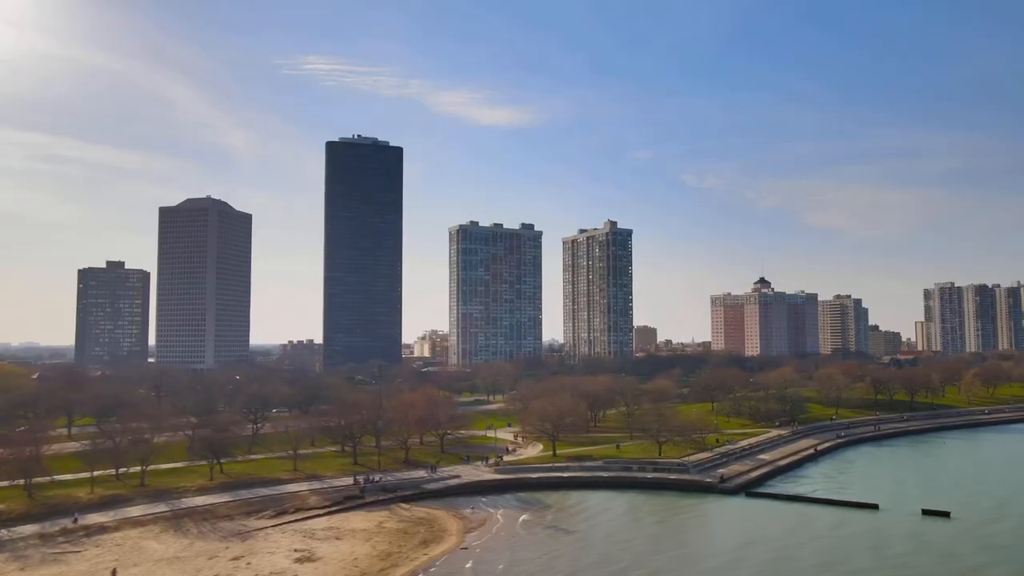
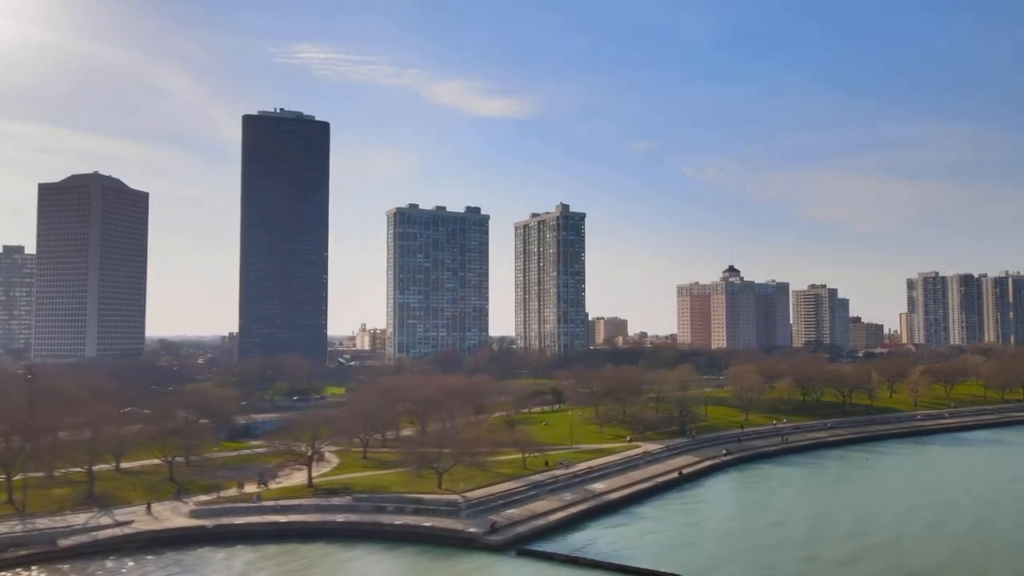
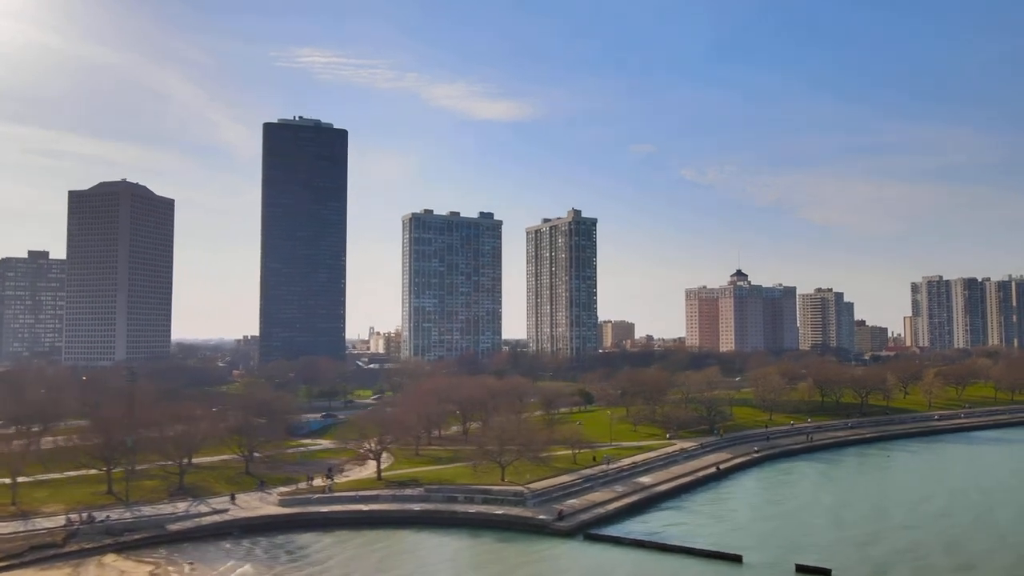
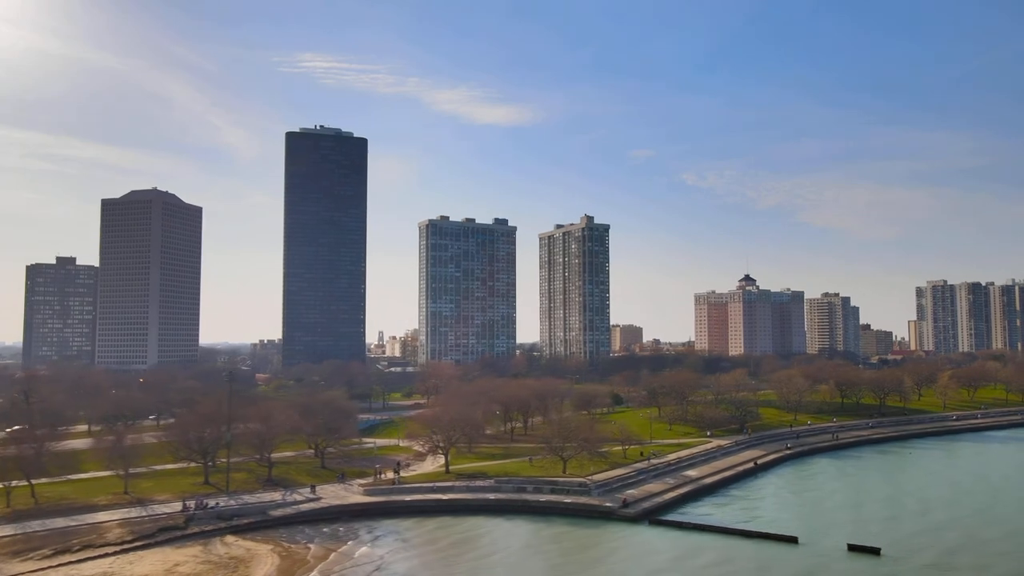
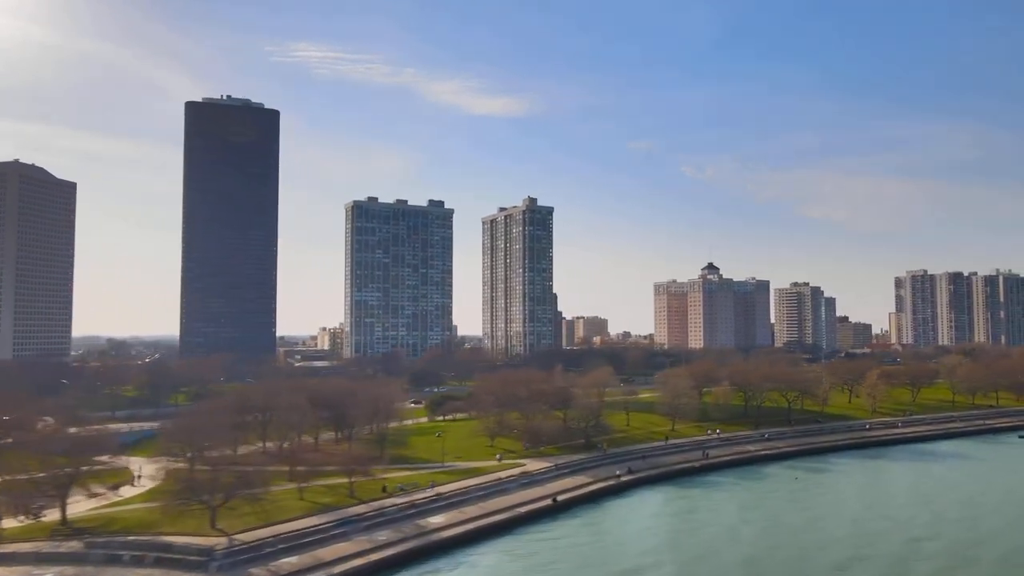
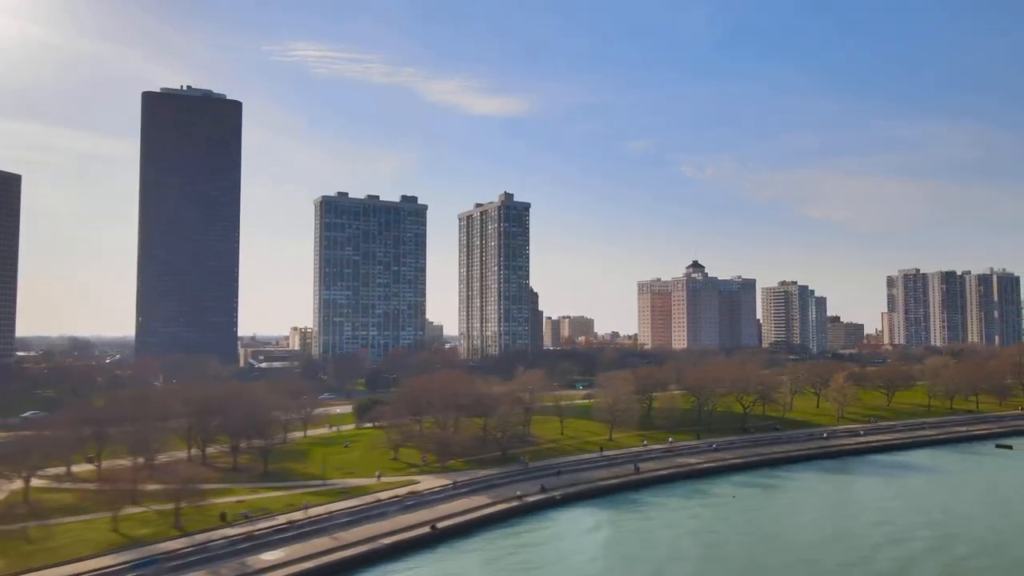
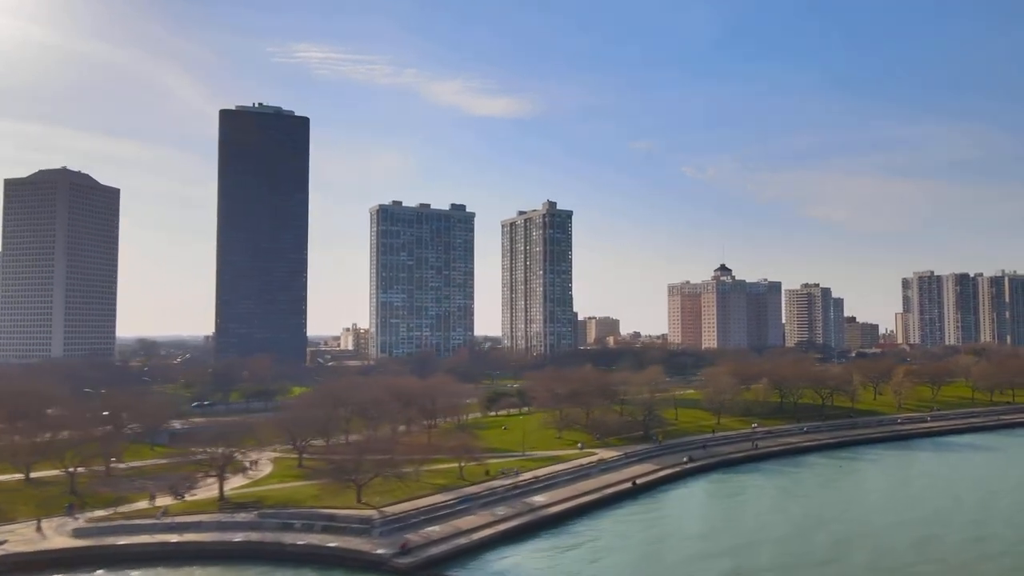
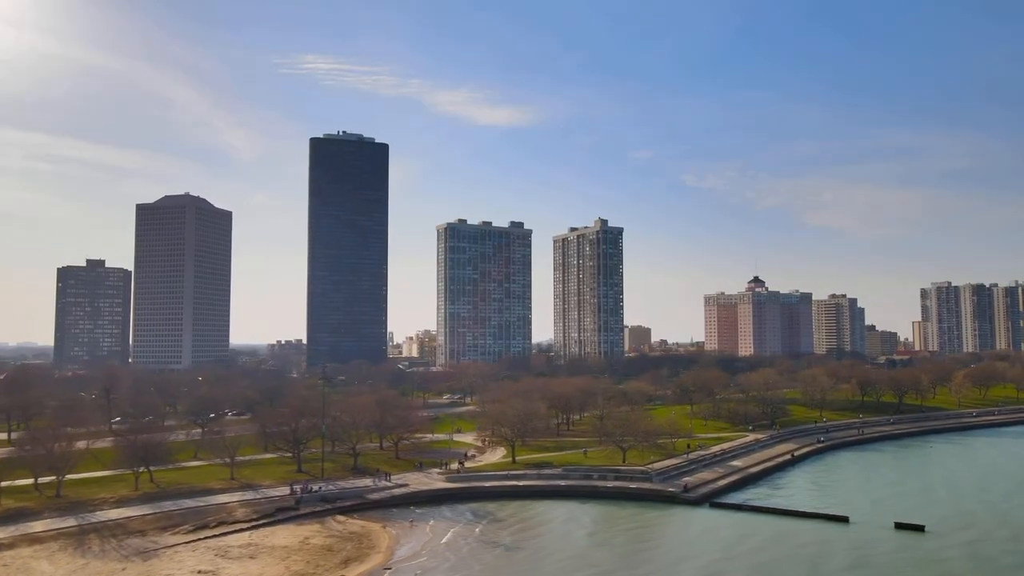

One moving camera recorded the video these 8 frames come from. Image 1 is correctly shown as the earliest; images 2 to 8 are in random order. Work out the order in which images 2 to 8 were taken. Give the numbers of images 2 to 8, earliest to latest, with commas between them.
8, 4, 3, 2, 7, 5, 6
